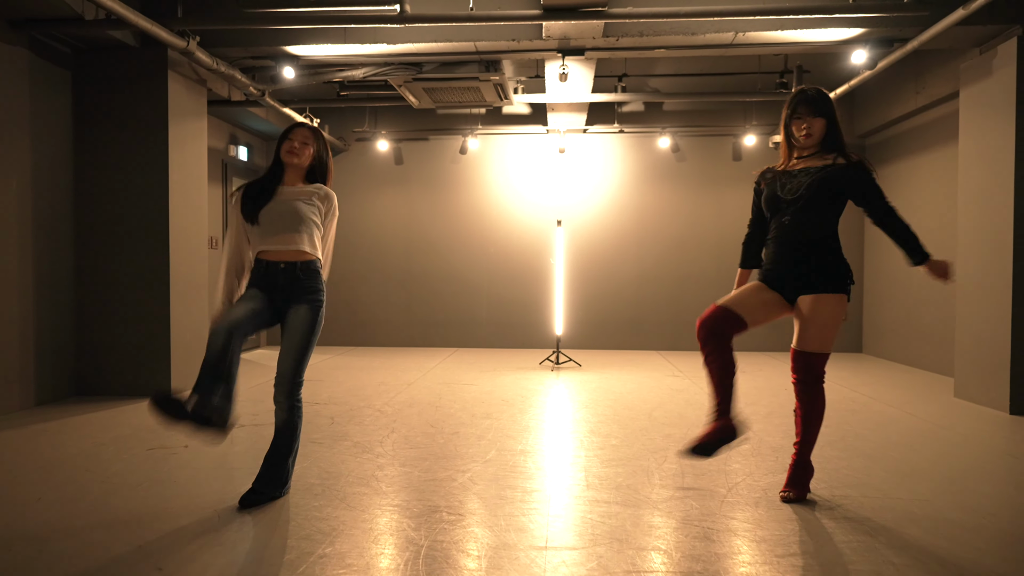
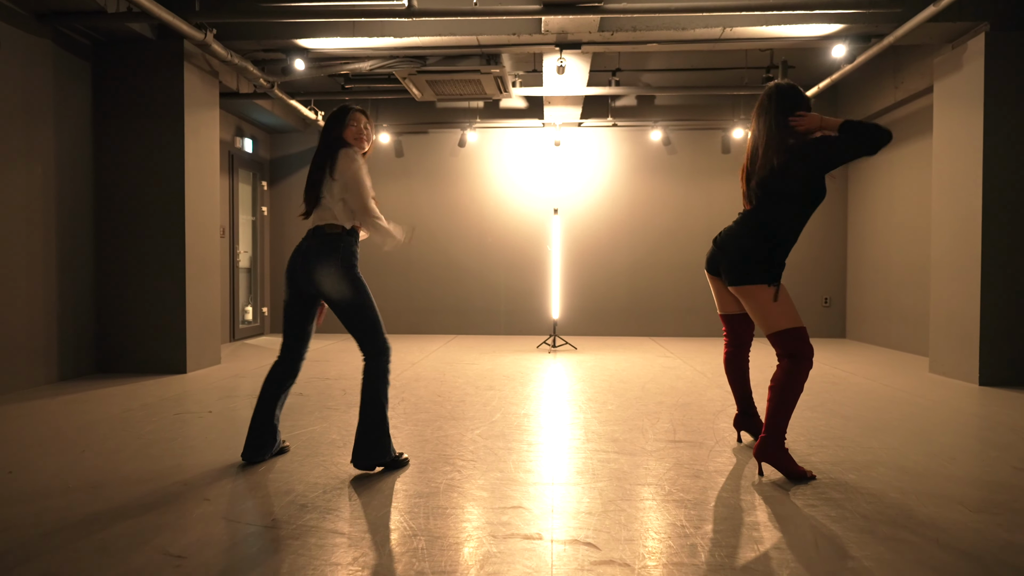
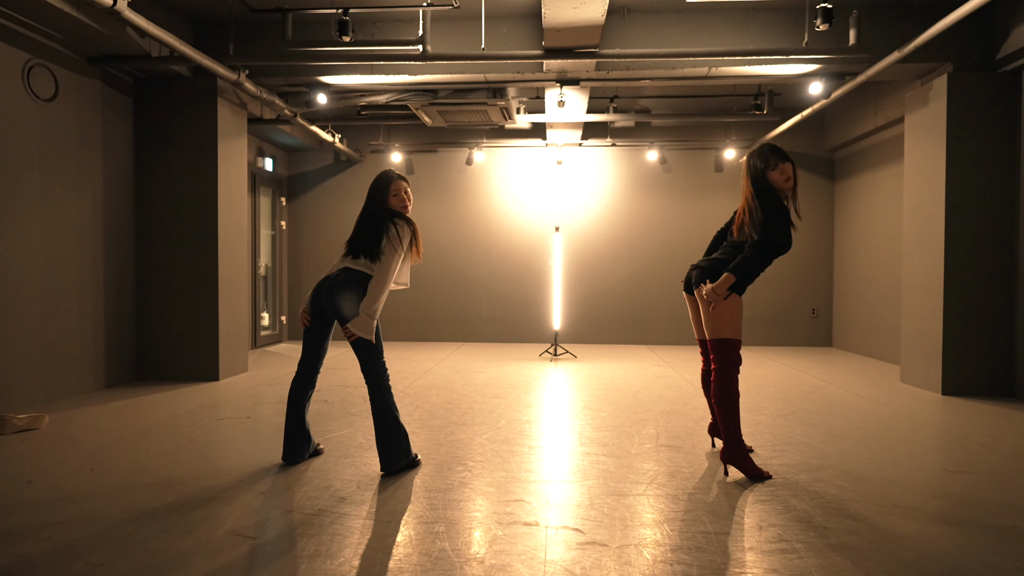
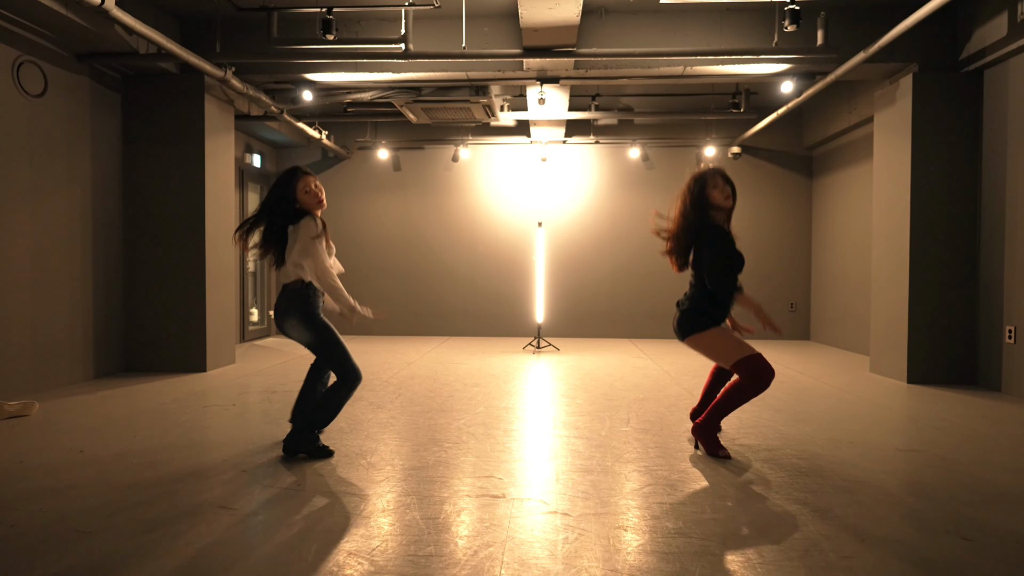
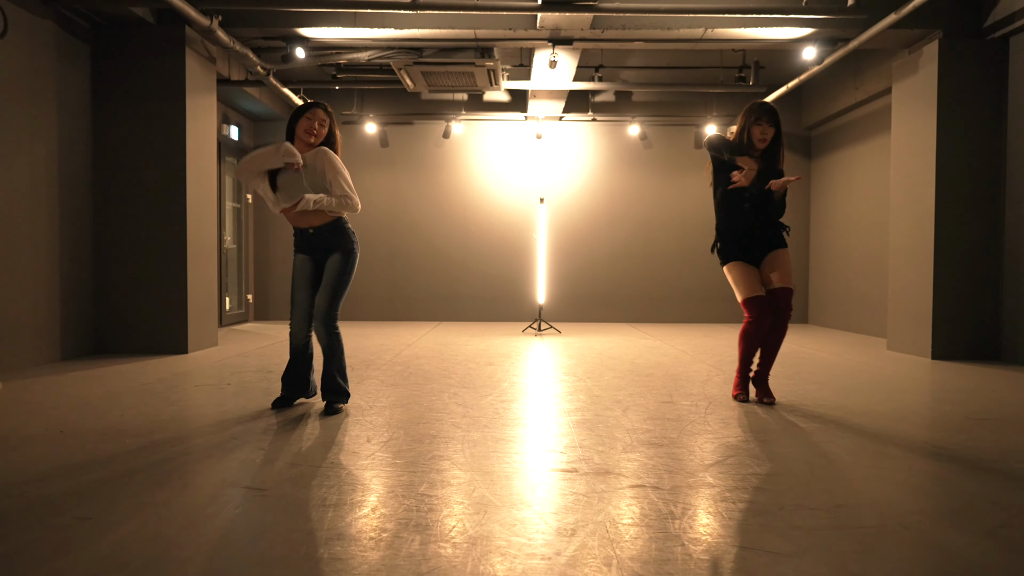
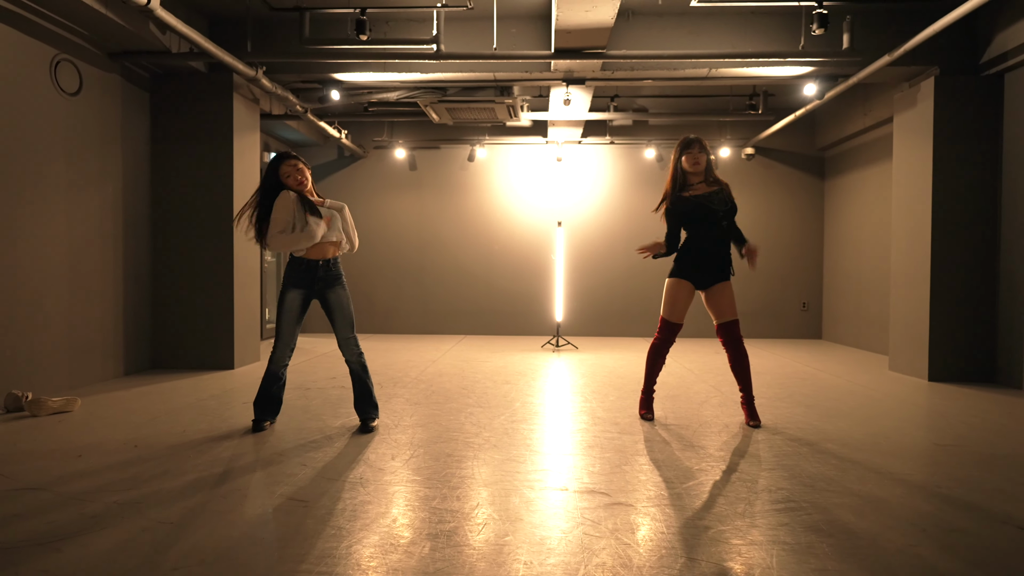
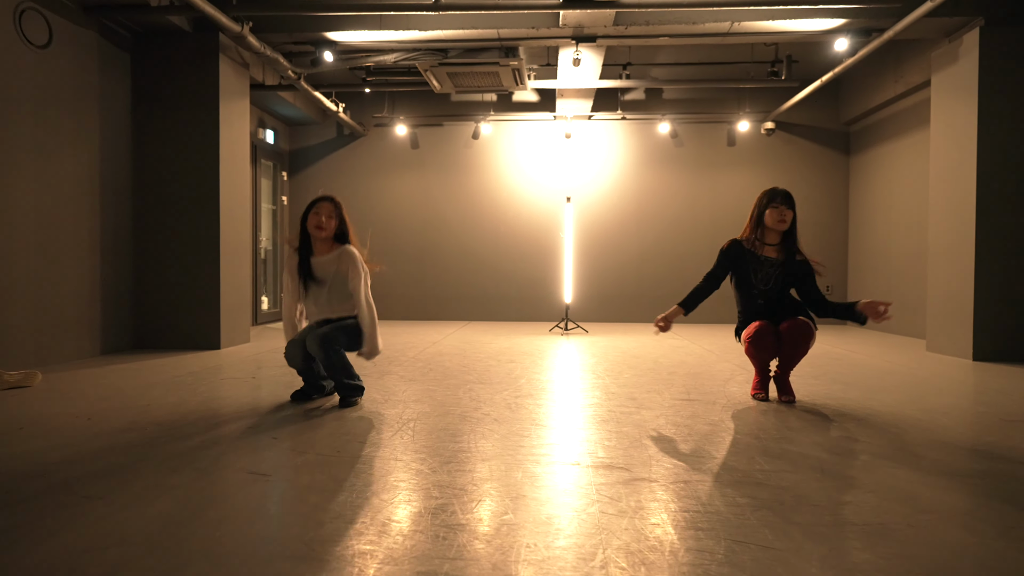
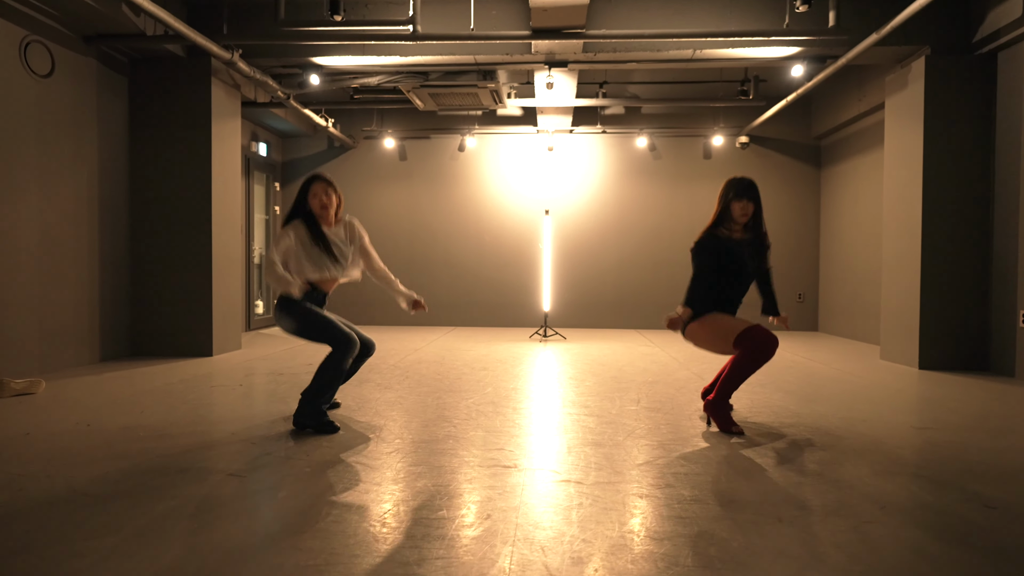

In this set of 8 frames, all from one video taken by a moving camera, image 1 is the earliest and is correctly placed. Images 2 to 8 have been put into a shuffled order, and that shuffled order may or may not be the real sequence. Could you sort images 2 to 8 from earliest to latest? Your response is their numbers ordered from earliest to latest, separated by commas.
3, 2, 4, 8, 7, 5, 6
